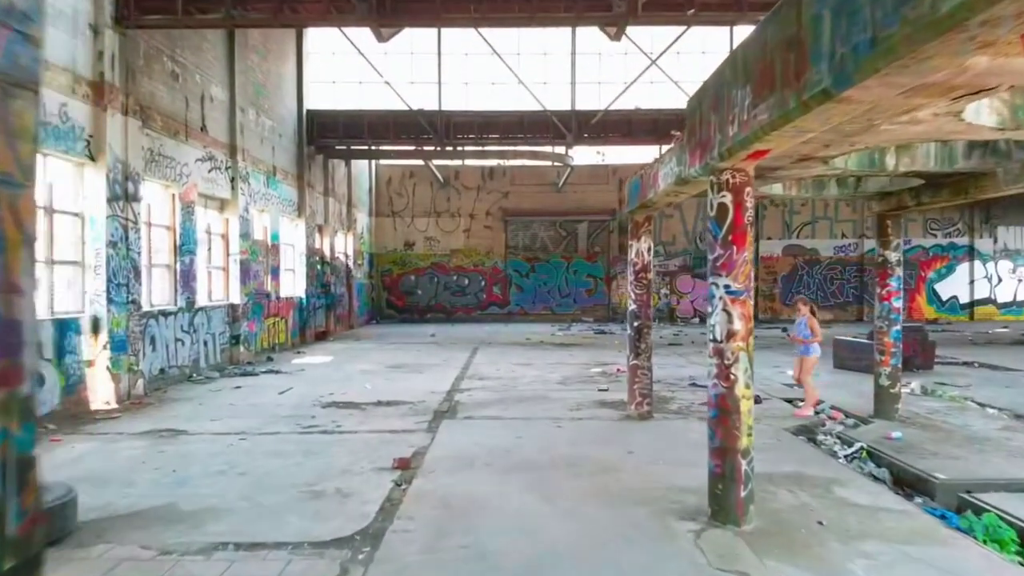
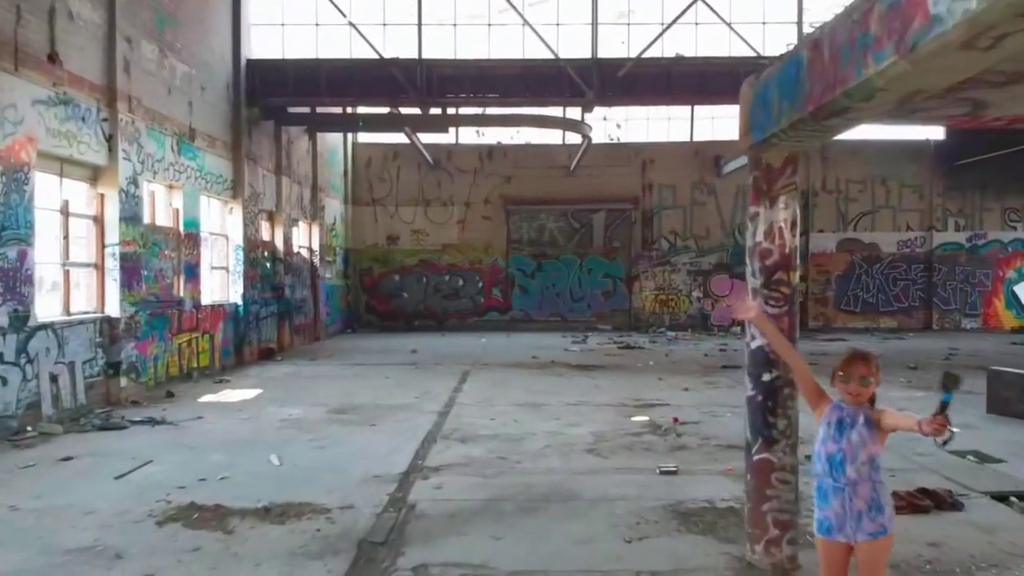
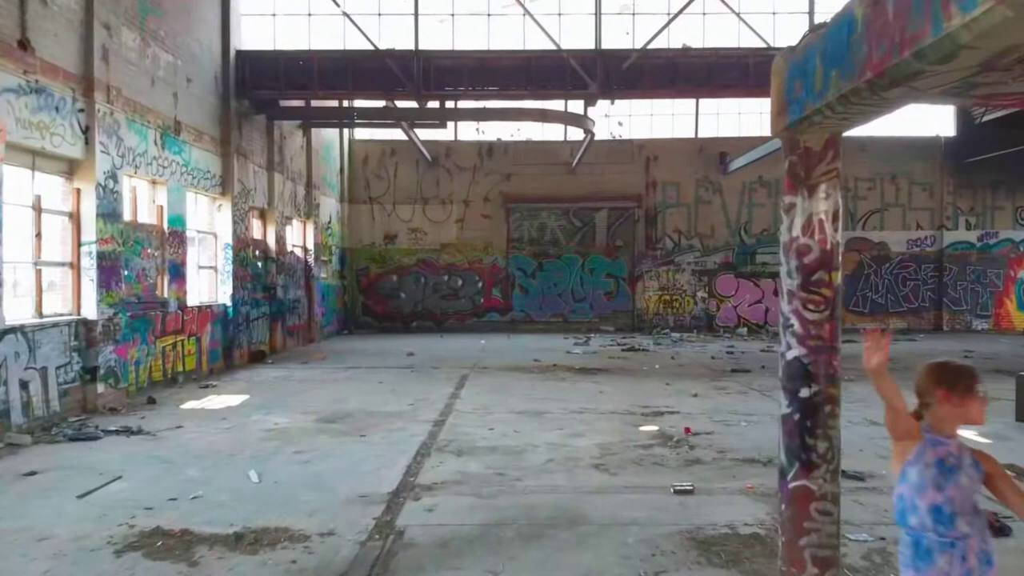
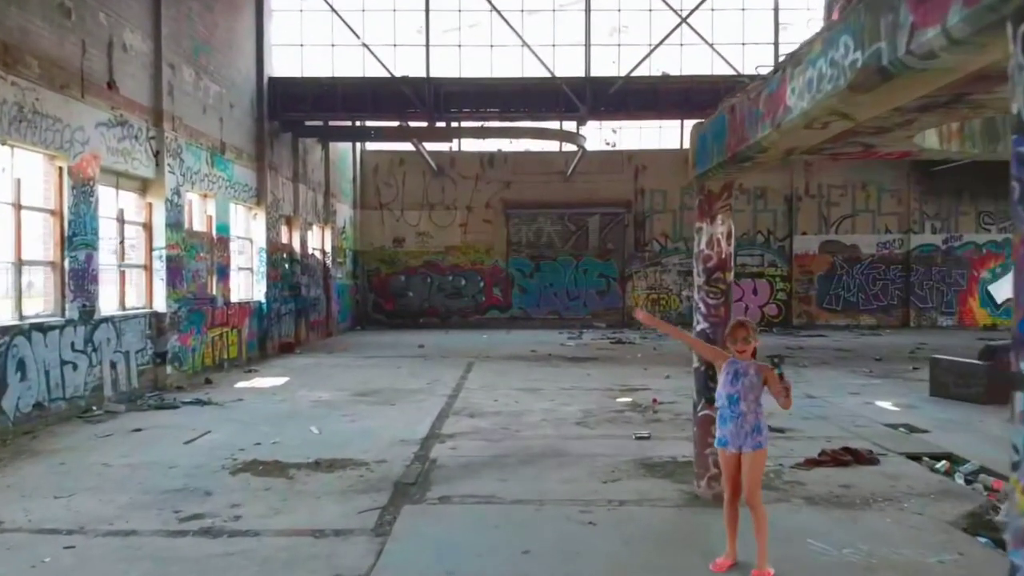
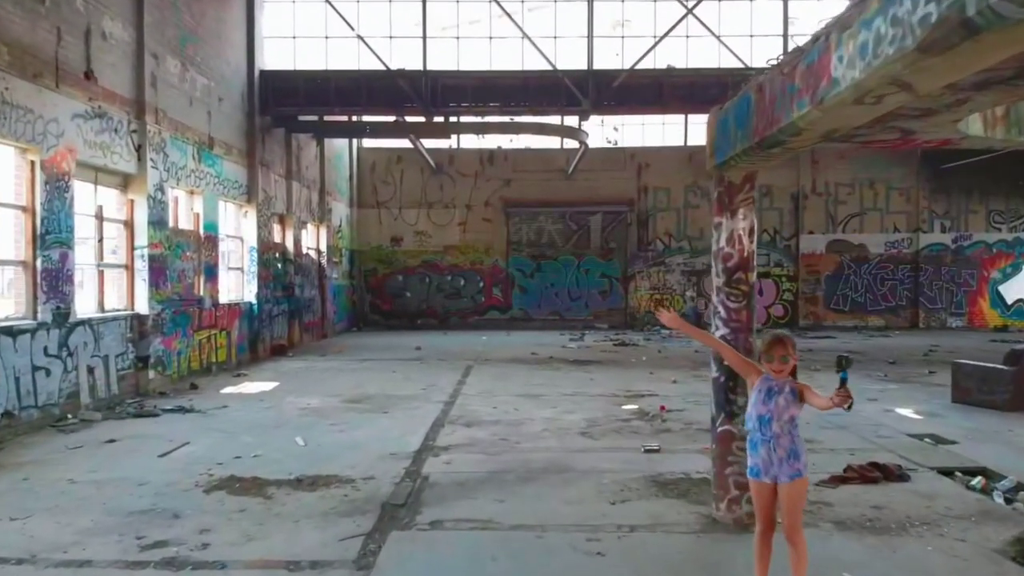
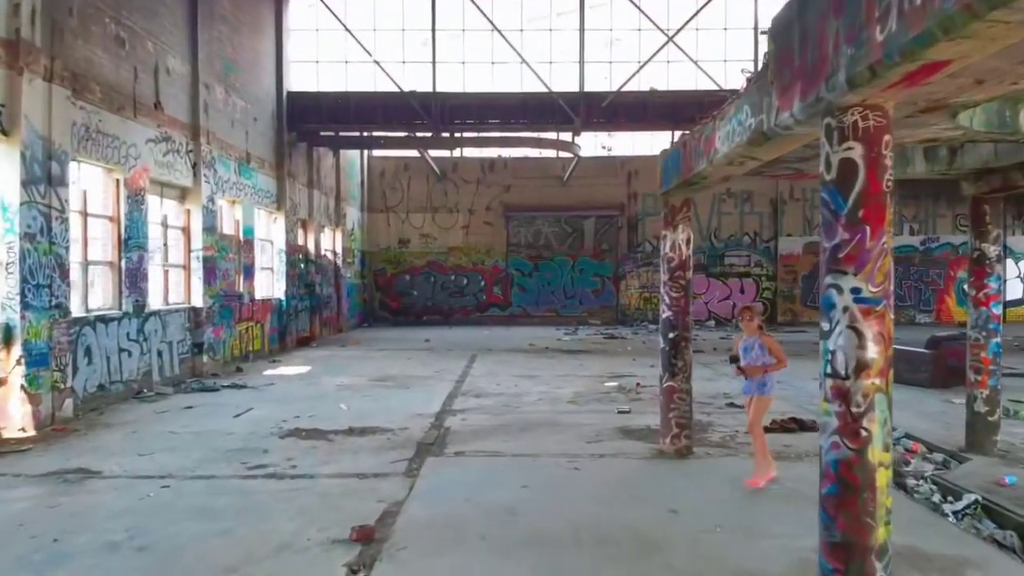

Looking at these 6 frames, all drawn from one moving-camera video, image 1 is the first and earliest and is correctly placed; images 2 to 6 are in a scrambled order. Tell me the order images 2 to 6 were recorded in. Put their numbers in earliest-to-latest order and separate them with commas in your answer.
6, 4, 5, 2, 3
